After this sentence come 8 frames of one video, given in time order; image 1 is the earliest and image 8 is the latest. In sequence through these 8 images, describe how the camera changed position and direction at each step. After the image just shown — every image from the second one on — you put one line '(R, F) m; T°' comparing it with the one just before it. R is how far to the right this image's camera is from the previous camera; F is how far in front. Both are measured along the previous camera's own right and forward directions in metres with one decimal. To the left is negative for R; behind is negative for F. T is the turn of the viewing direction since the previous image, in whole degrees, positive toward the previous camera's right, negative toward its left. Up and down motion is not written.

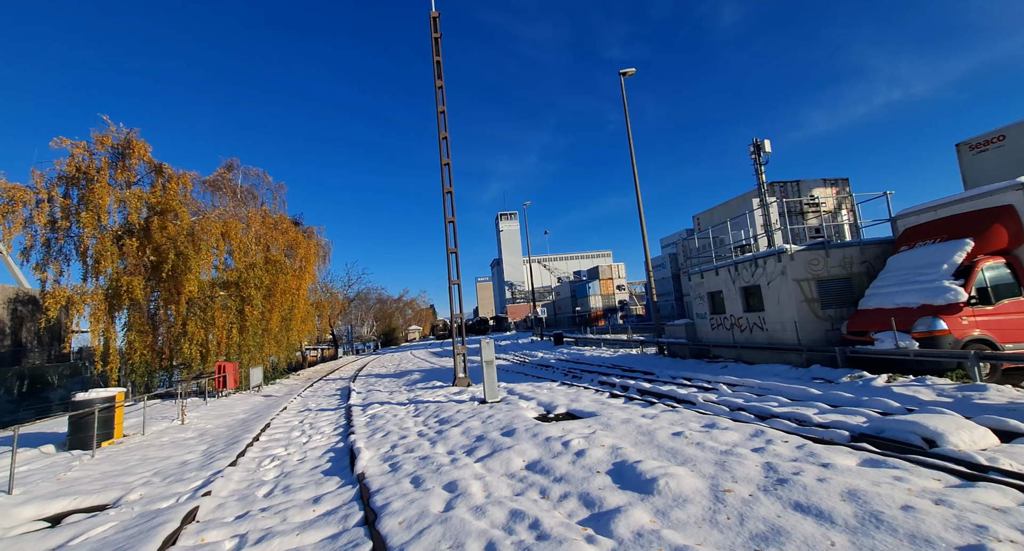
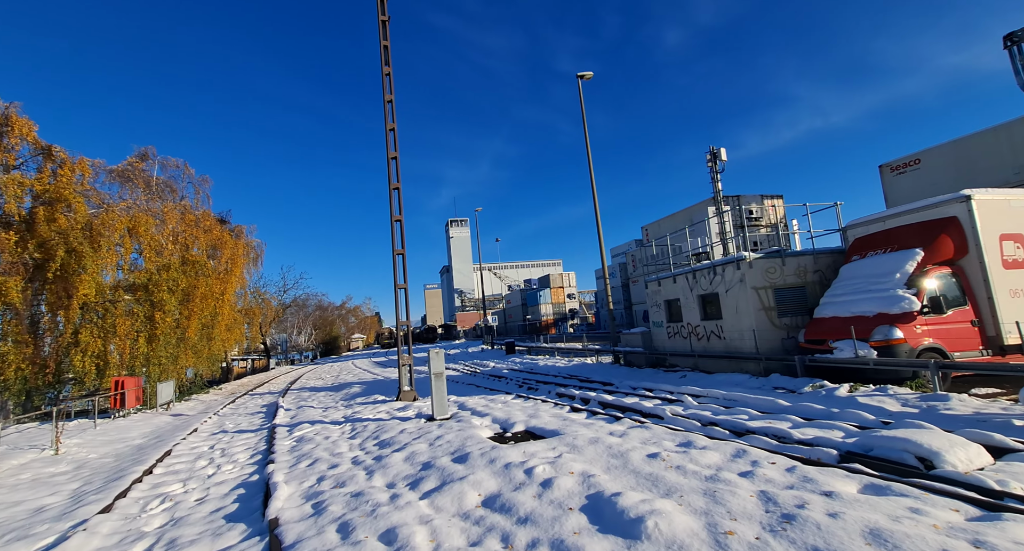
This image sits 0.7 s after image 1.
(-0.1, +1.0) m; +6°
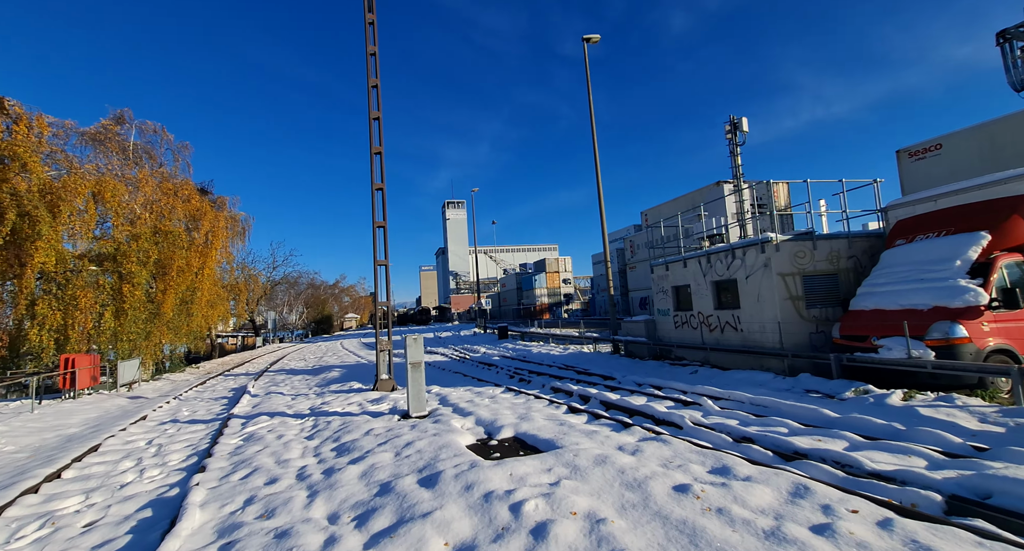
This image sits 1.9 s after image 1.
(+0.1, +1.6) m; 0°
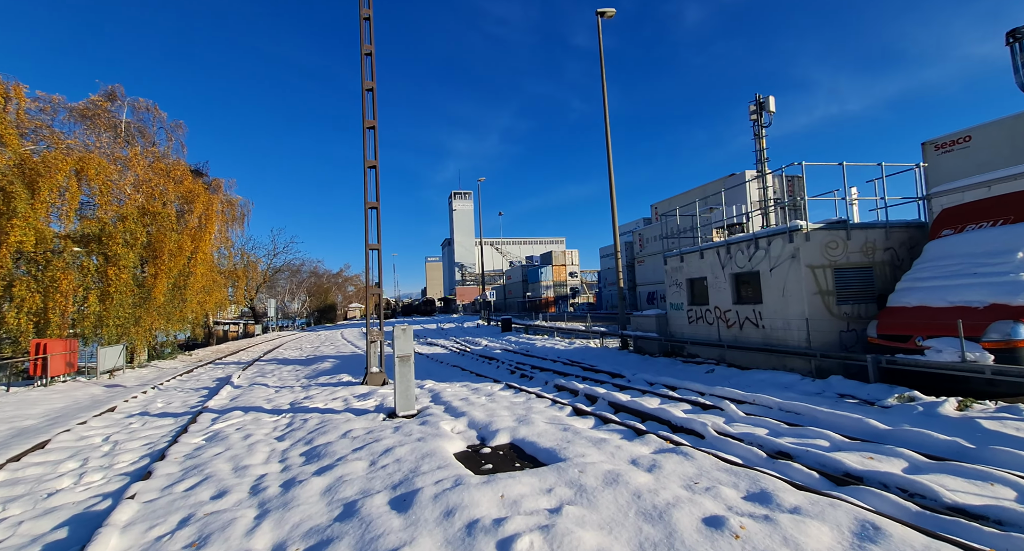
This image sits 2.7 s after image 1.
(+0.1, +1.0) m; -1°
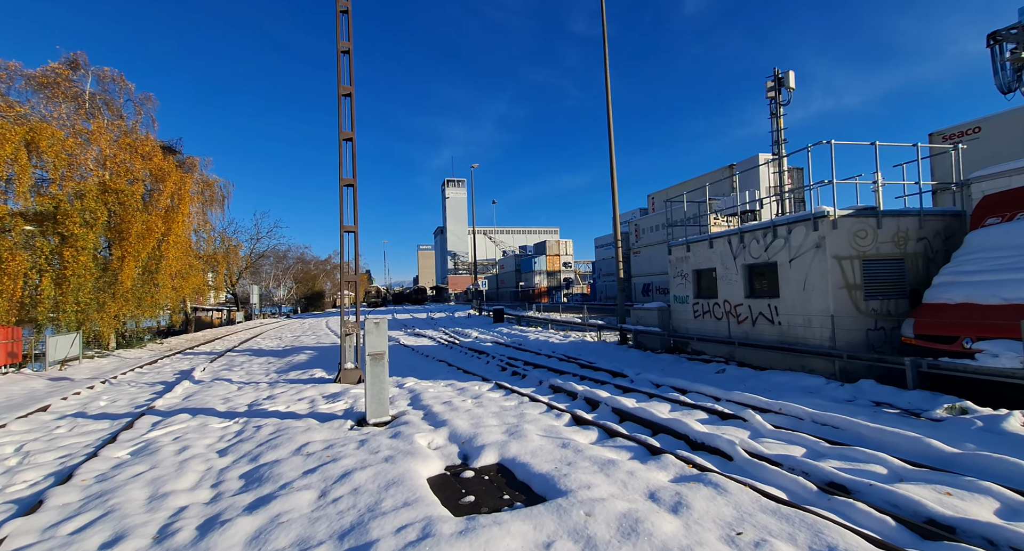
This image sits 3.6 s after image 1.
(0.0, +1.1) m; +1°
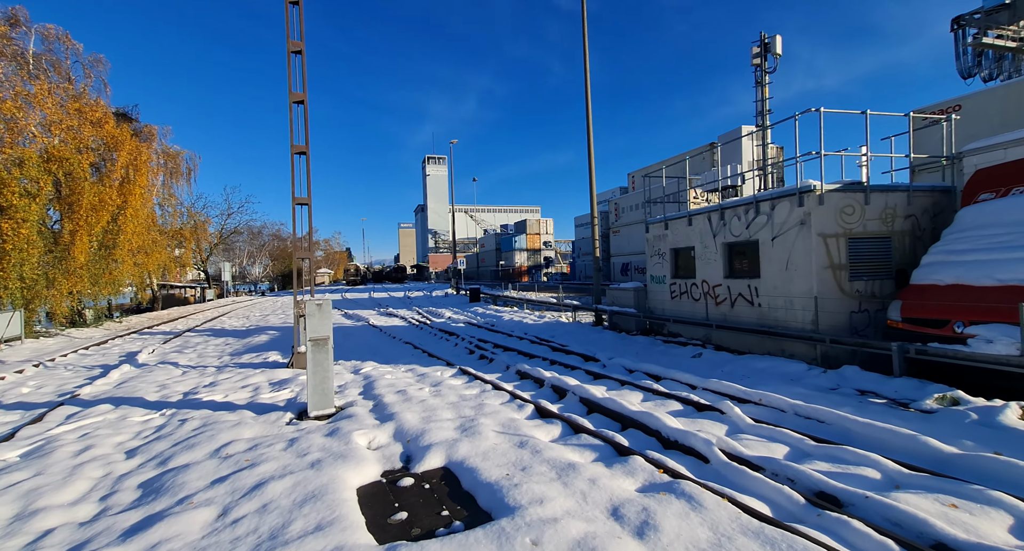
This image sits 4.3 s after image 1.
(+0.3, +0.7) m; +2°
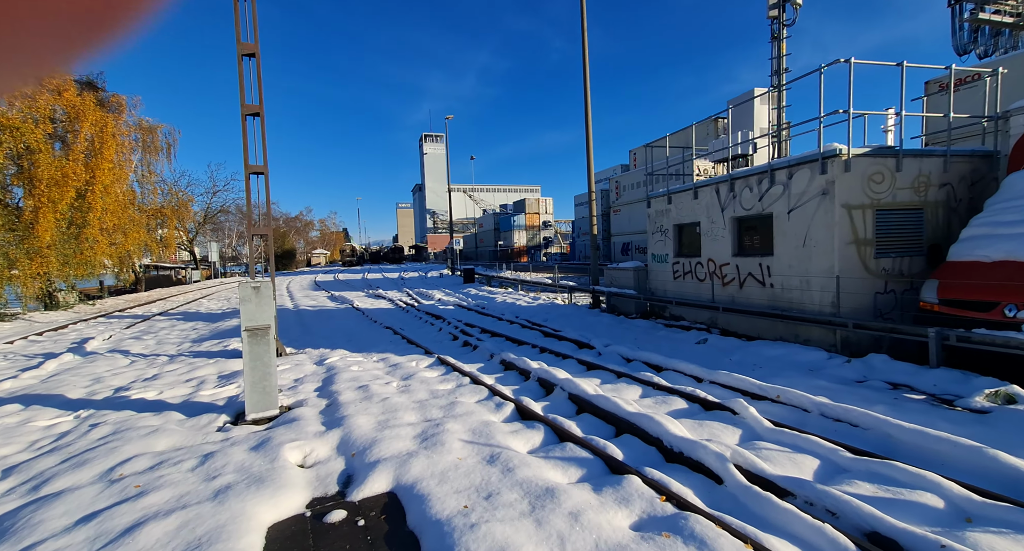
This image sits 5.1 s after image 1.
(+0.3, +1.0) m; 0°
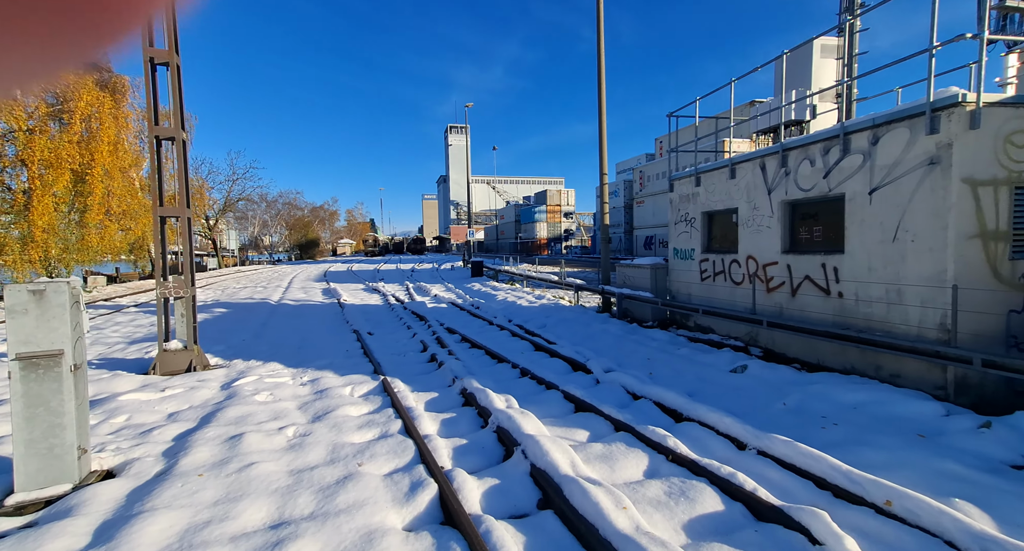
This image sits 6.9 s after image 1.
(+0.7, +2.1) m; -3°
